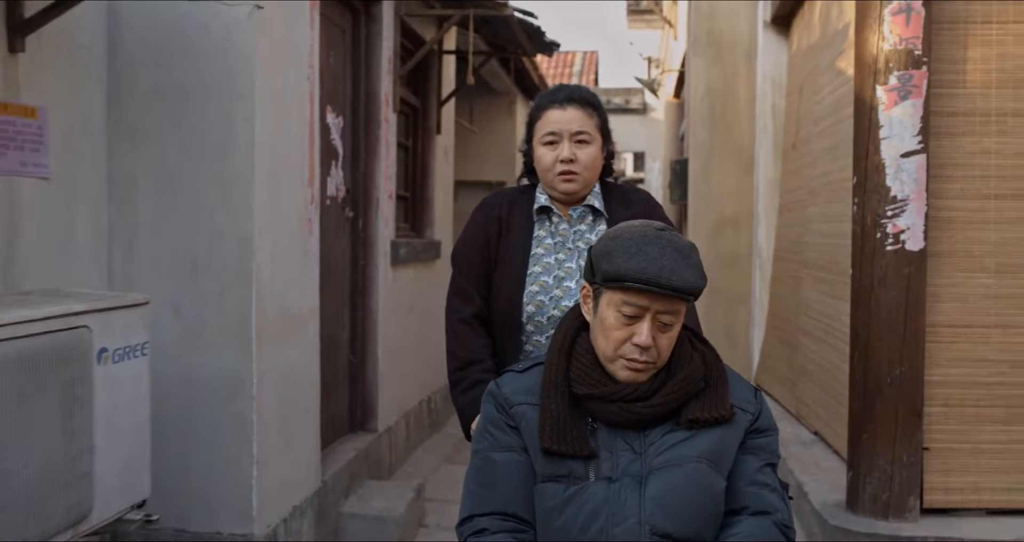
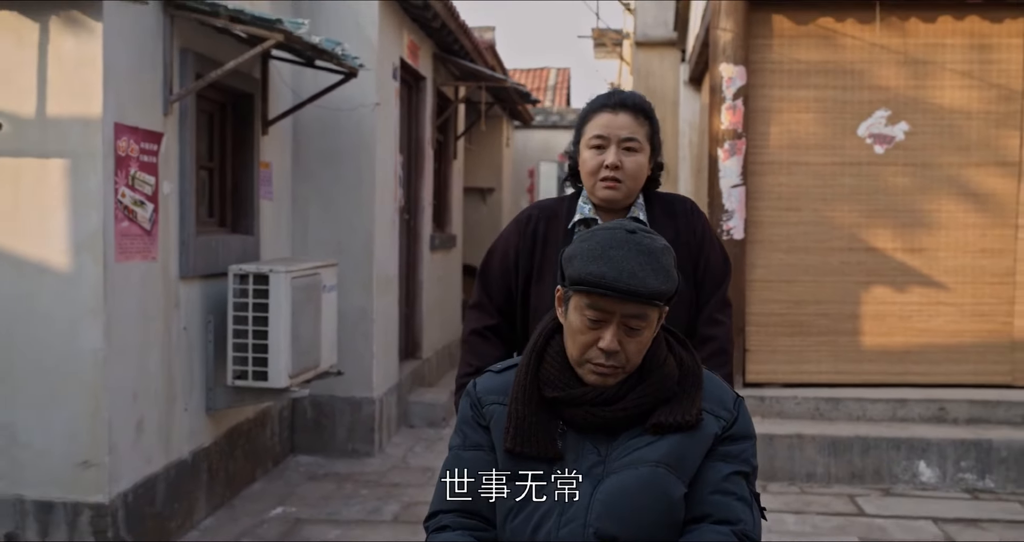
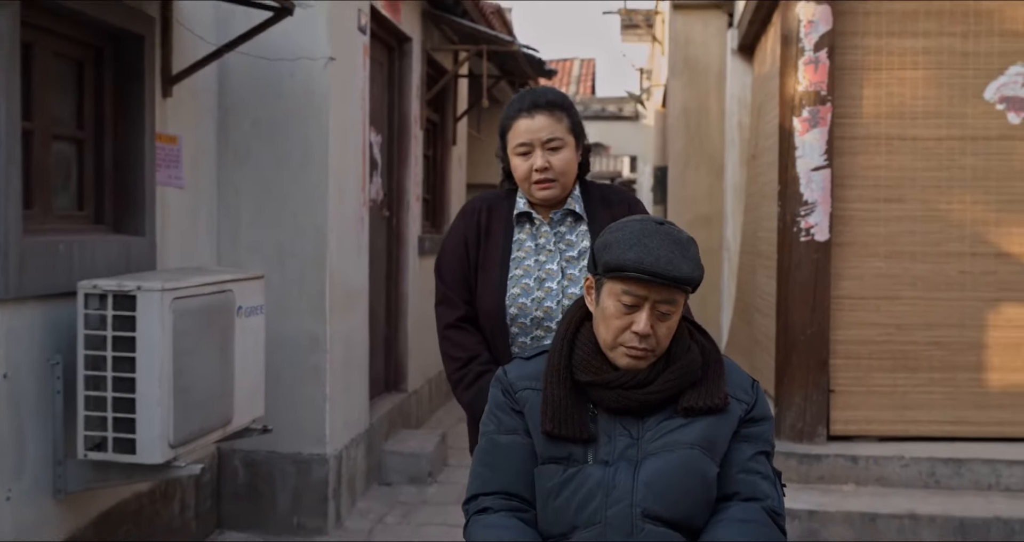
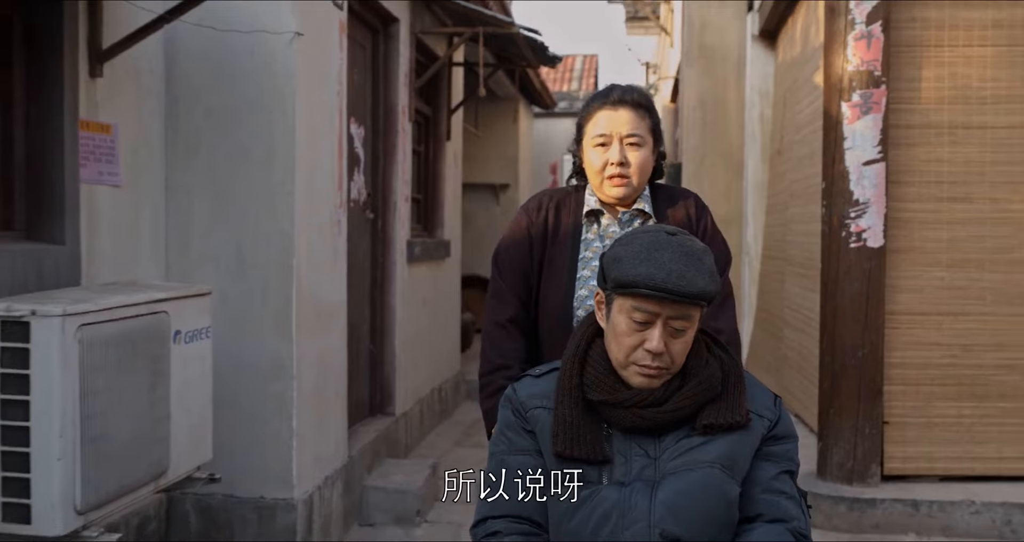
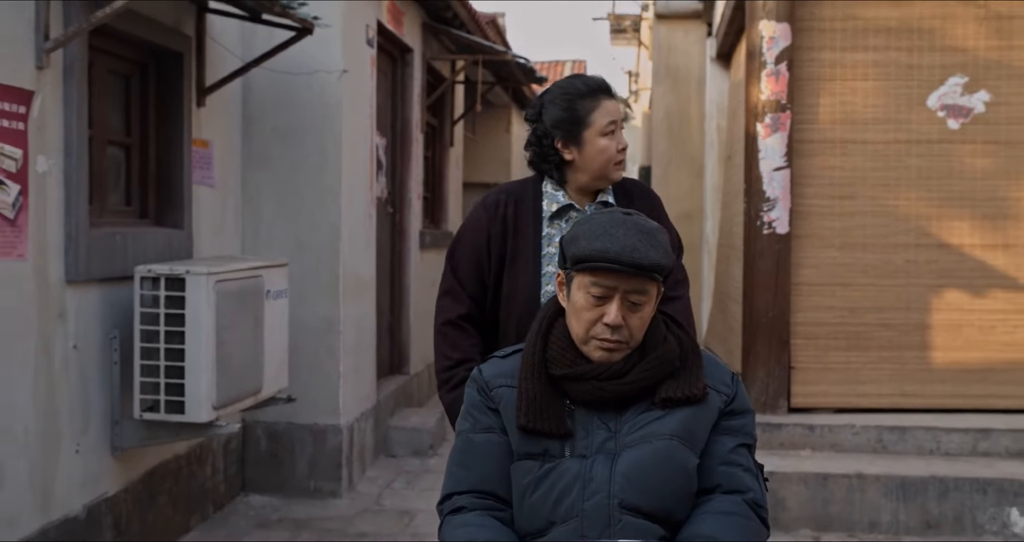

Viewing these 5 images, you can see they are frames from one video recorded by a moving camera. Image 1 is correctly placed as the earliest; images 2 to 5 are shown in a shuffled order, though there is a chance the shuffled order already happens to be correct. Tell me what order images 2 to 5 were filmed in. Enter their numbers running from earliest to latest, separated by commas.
4, 3, 5, 2
